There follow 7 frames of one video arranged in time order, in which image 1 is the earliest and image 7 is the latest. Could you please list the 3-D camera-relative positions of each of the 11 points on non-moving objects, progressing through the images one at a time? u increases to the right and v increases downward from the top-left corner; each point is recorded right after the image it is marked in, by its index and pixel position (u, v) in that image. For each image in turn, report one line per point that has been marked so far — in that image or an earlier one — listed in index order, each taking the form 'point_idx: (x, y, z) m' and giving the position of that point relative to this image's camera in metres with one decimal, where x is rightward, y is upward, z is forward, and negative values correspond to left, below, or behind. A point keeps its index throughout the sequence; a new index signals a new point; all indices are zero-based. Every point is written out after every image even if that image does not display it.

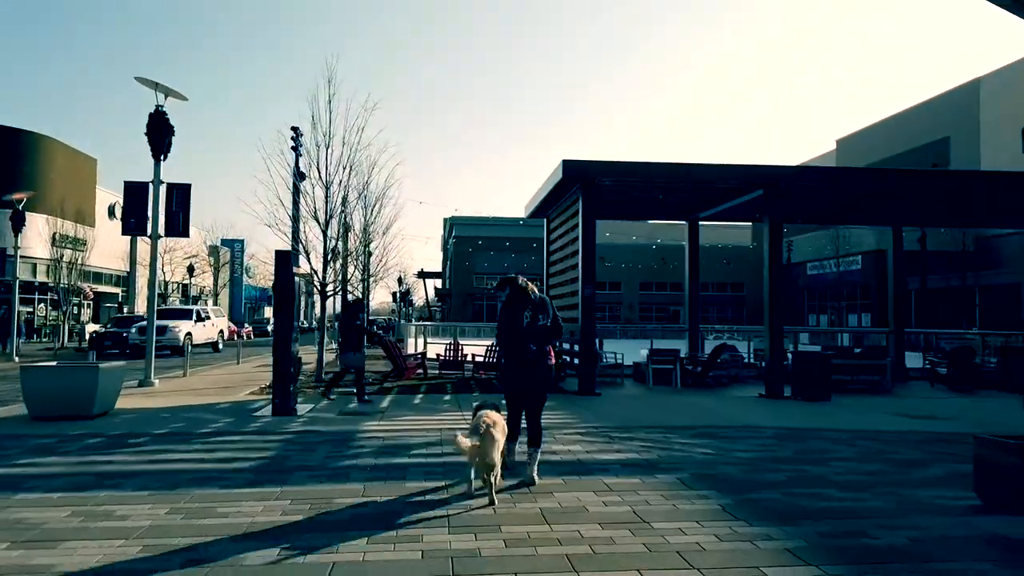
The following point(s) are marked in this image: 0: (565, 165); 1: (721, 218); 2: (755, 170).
0: (+1.1, +2.5, +15.0) m
1: (+5.0, +1.7, +17.9) m
2: (+5.0, +2.4, +15.3) m
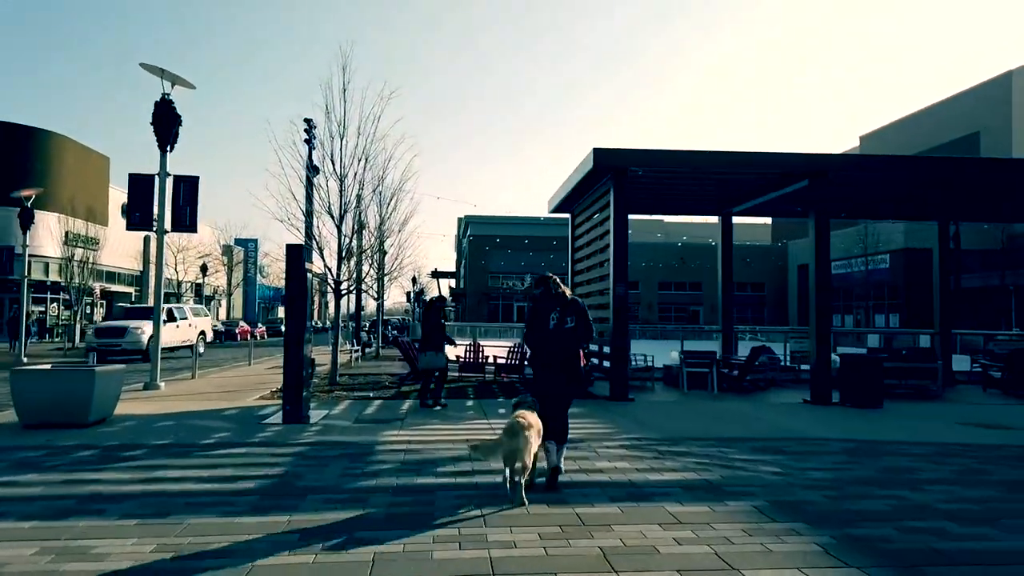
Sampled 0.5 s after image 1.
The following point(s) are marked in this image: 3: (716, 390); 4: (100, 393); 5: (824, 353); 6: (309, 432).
0: (+1.6, +2.5, +14.0) m
1: (+5.6, +1.8, +16.8) m
2: (+5.5, +2.5, +14.2) m
3: (+4.5, -2.3, +16.4) m
4: (-5.9, -1.5, +10.7) m
5: (+6.1, -1.3, +14.5) m
6: (-2.8, -2.0, +10.1) m
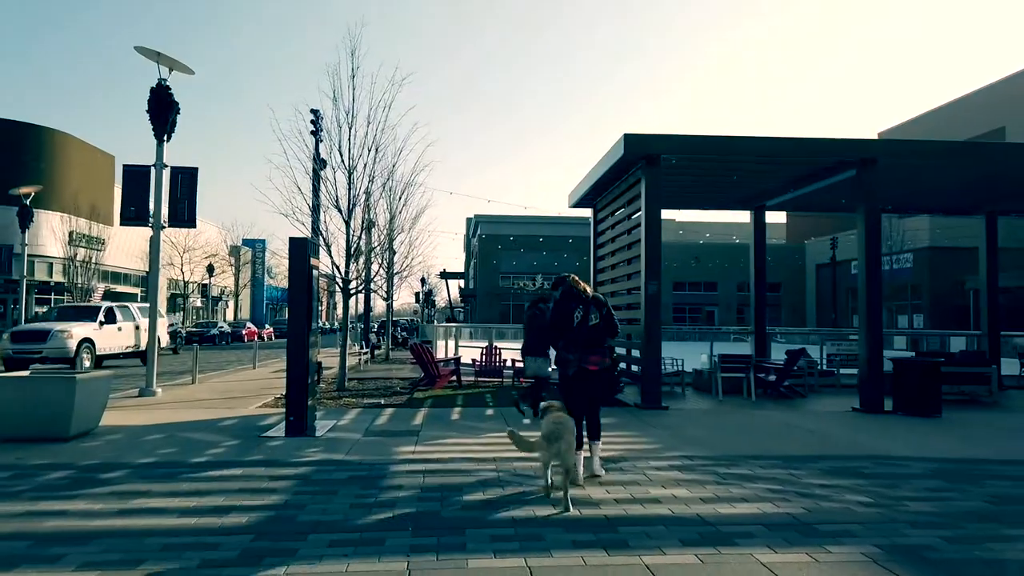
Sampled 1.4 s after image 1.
0: (+2.0, +2.6, +12.8) m
1: (+6.0, +1.8, +15.6) m
2: (+5.9, +2.5, +13.0) m
3: (+4.9, -2.2, +15.2) m
4: (-5.6, -1.5, +9.6) m
5: (+6.5, -1.3, +13.3) m
6: (-2.4, -1.9, +9.0) m
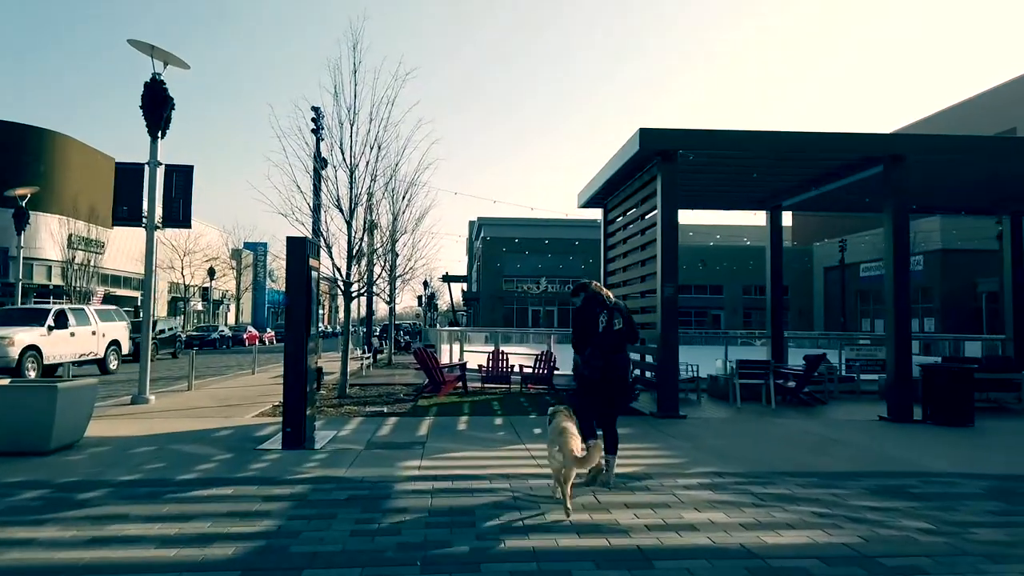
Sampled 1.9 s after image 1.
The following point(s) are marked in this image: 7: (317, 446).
0: (+2.1, +2.5, +12.2) m
1: (+6.2, +1.8, +14.9) m
2: (+6.1, +2.5, +12.4) m
3: (+5.1, -2.3, +14.6) m
4: (-5.4, -1.5, +9.0) m
5: (+6.6, -1.3, +12.6) m
6: (-2.2, -2.0, +8.4) m
7: (-2.6, -2.1, +9.8) m
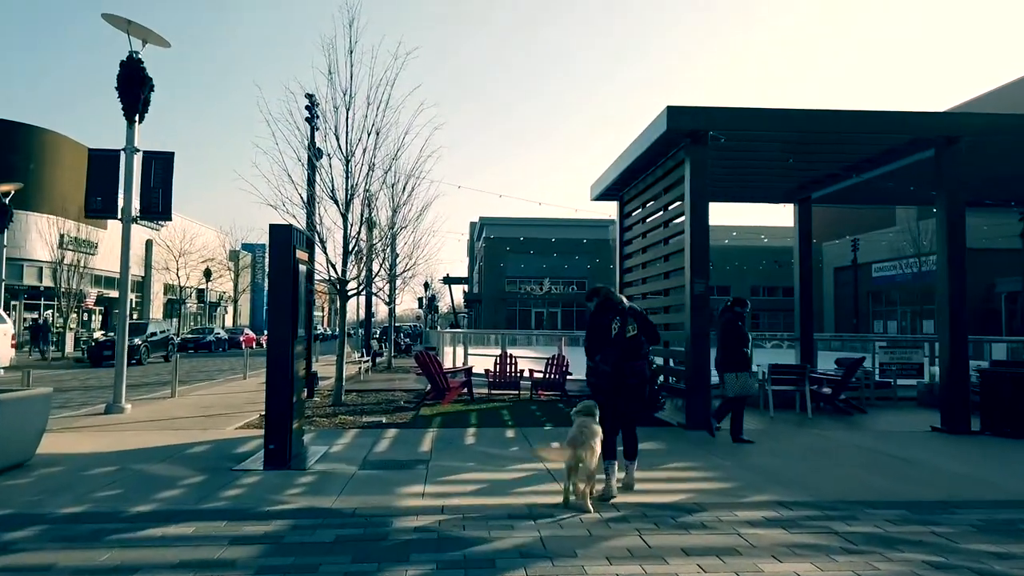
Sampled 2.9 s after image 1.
0: (+2.3, +2.6, +11.0) m
1: (+6.4, +1.8, +13.7) m
2: (+6.2, +2.5, +11.1) m
3: (+5.3, -2.2, +13.3) m
4: (-5.2, -1.5, +7.7) m
5: (+6.8, -1.2, +11.4) m
6: (-2.0, -1.9, +7.1) m
7: (-2.4, -2.0, +8.5) m
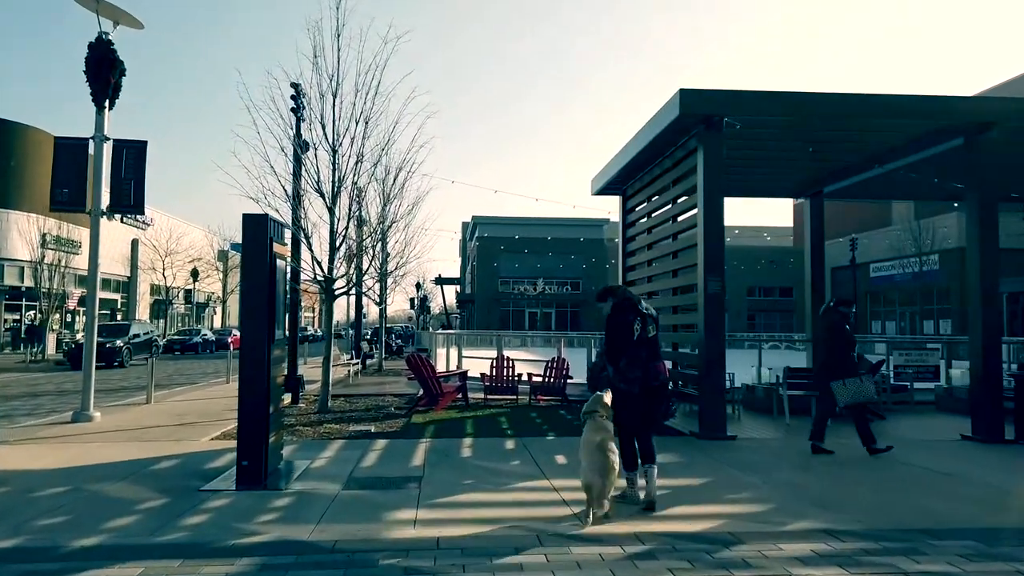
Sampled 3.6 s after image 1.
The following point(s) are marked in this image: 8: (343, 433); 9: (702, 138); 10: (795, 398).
0: (+2.3, +2.6, +10.1) m
1: (+6.3, +1.8, +12.9) m
2: (+6.2, +2.5, +10.4) m
3: (+5.3, -2.2, +12.5) m
4: (-5.2, -1.5, +6.8) m
5: (+6.8, -1.2, +10.6) m
6: (-2.0, -1.9, +6.2) m
7: (-2.3, -2.0, +7.6) m
8: (-2.5, -2.1, +10.7) m
9: (+2.7, +2.1, +10.7) m
10: (+5.1, -2.0, +13.4) m
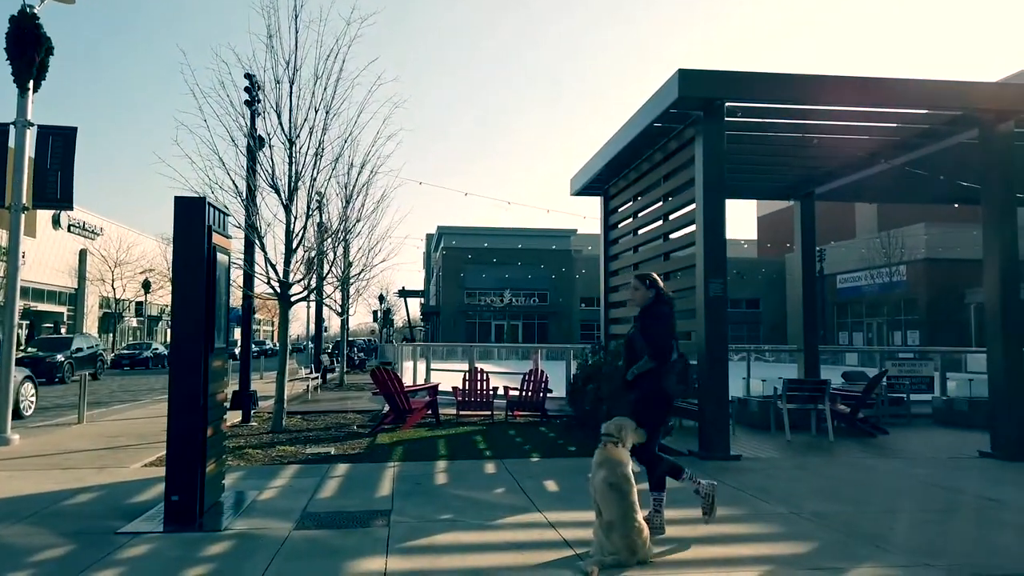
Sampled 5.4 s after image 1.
0: (+2.1, +2.6, +9.1) m
1: (+5.9, +1.7, +12.1) m
2: (+6.0, +2.5, +9.6) m
3: (+4.9, -2.3, +11.6) m
4: (-5.3, -1.4, +5.4) m
5: (+6.5, -1.2, +9.7) m
6: (-2.1, -1.8, +4.9) m
7: (-2.5, -2.0, +6.3) m
8: (-2.7, -2.1, +9.4) m
9: (+2.5, +2.1, +9.7) m
10: (+4.7, -2.1, +12.5) m
